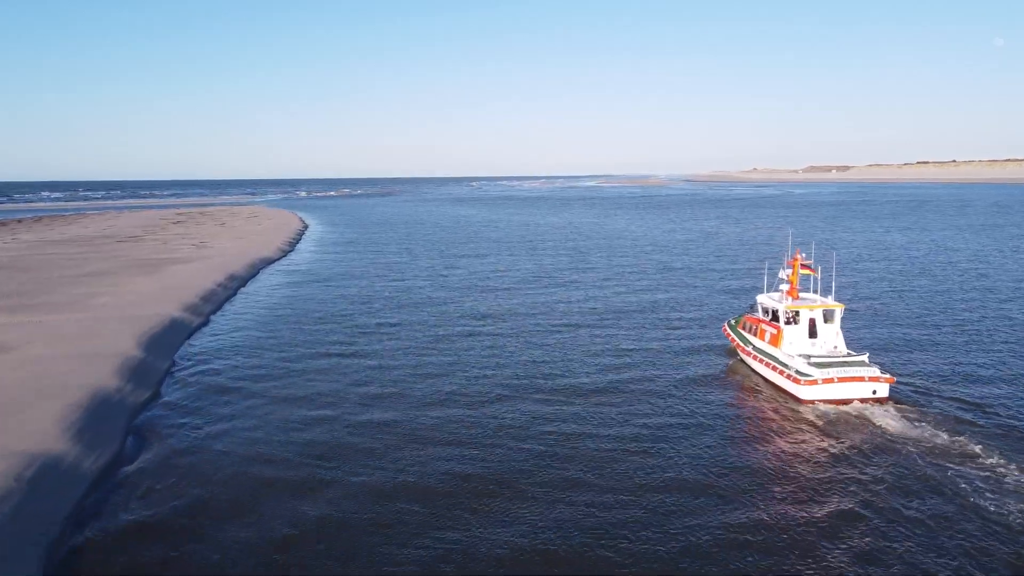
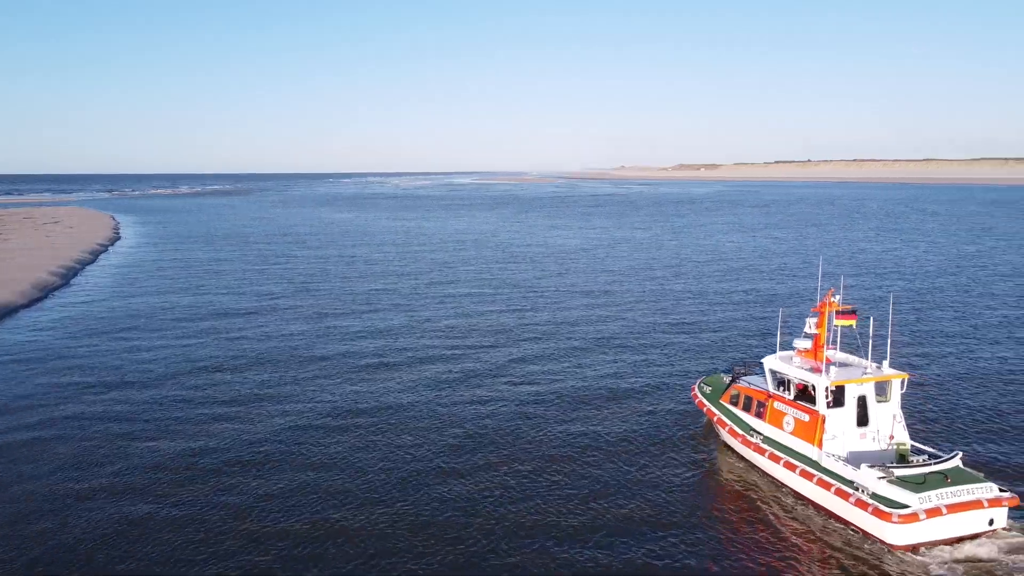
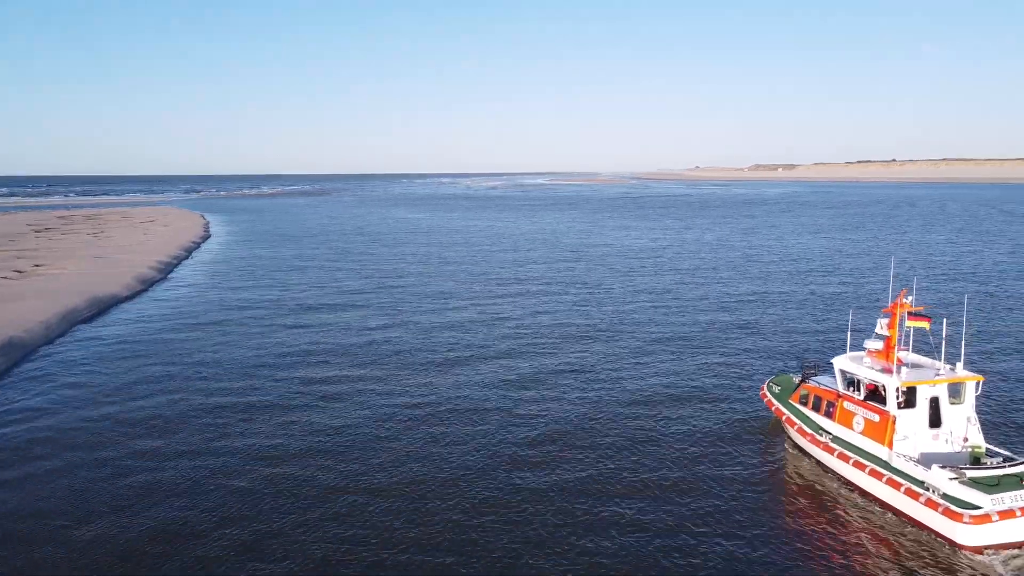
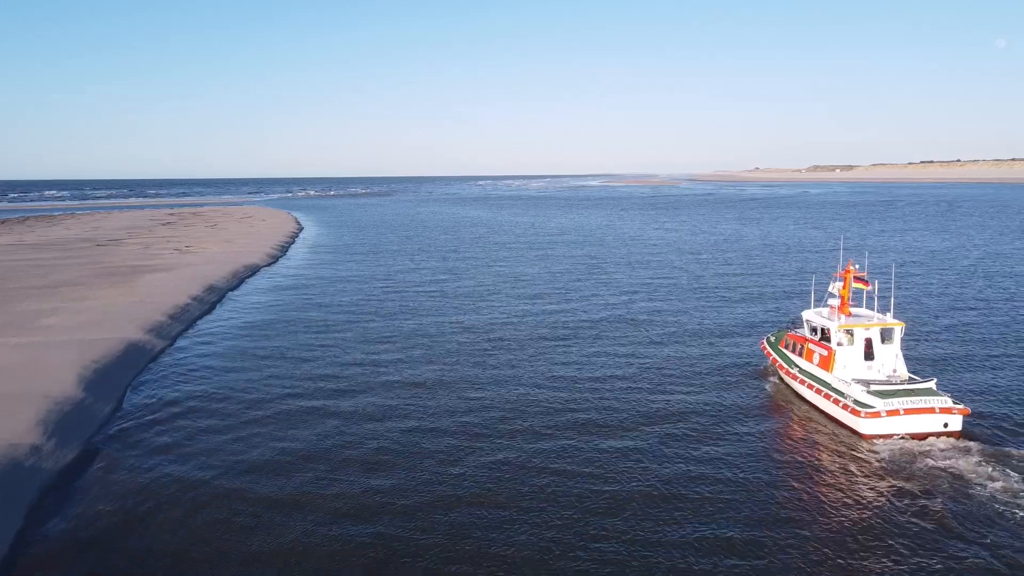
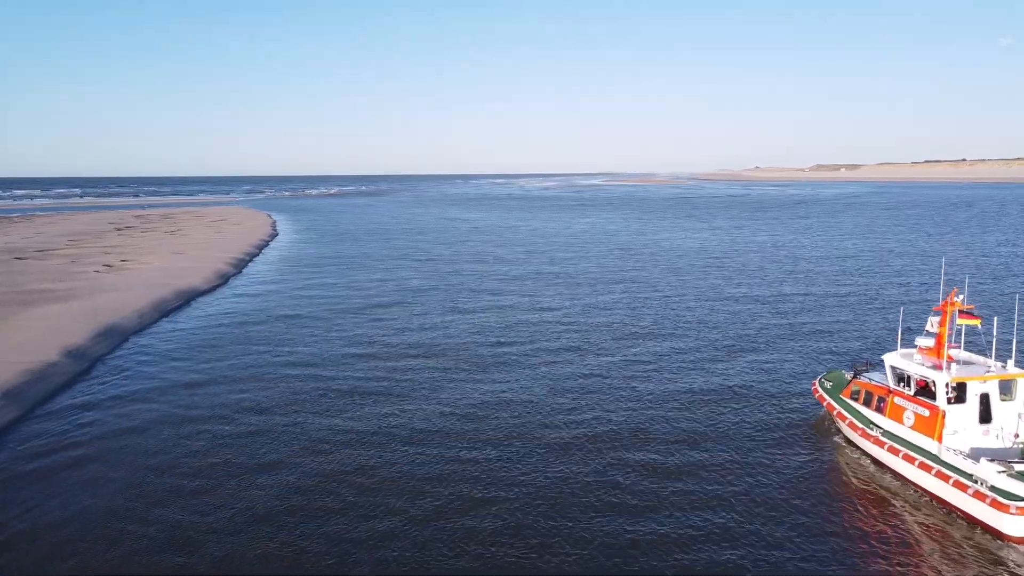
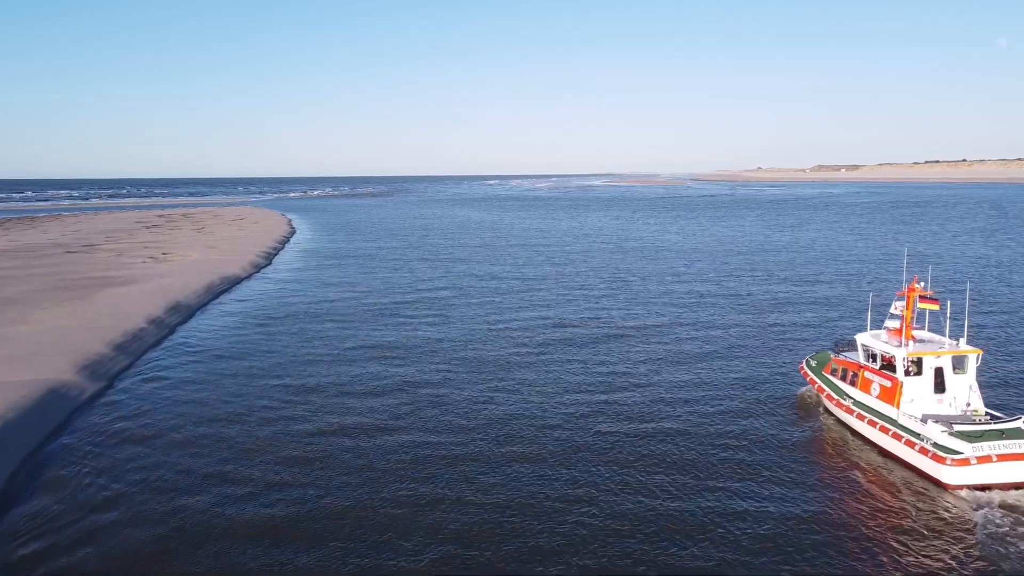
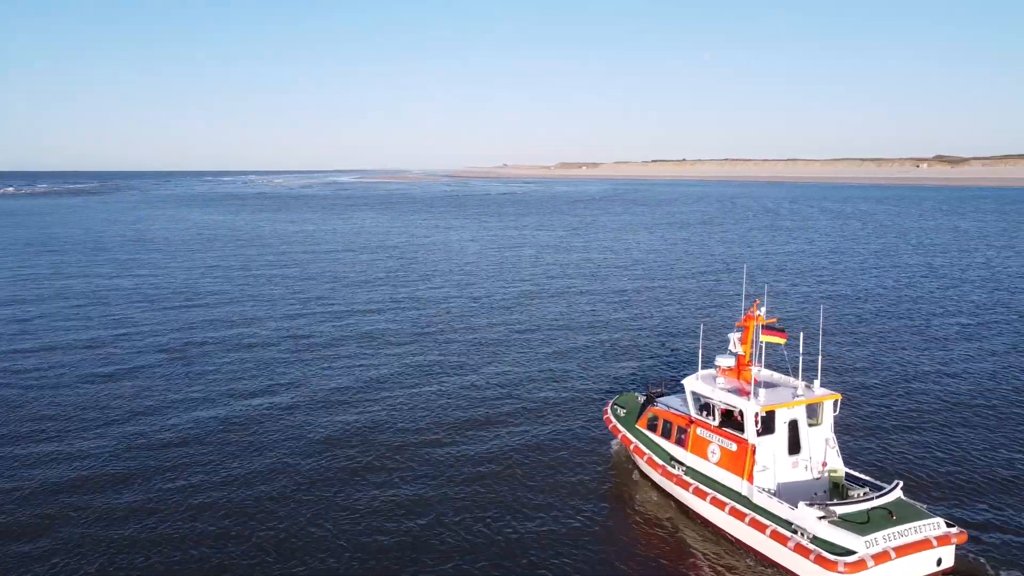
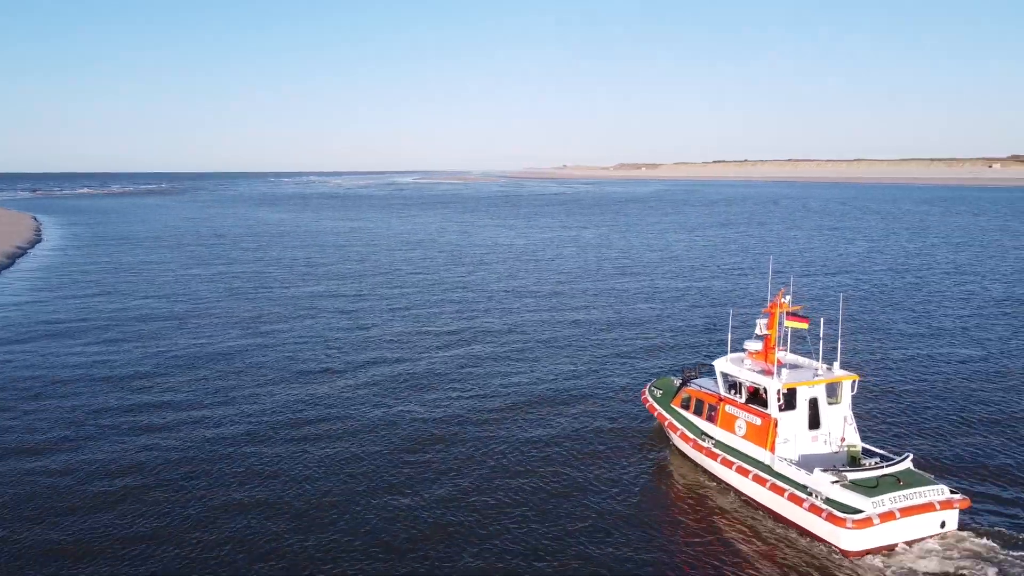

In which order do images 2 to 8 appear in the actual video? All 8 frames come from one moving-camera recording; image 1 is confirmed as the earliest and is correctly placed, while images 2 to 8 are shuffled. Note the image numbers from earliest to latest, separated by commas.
4, 6, 5, 3, 2, 8, 7
